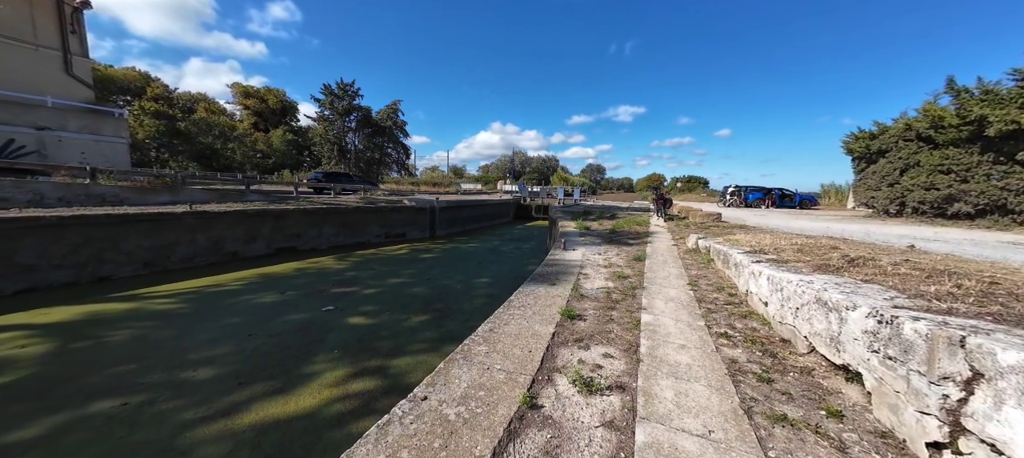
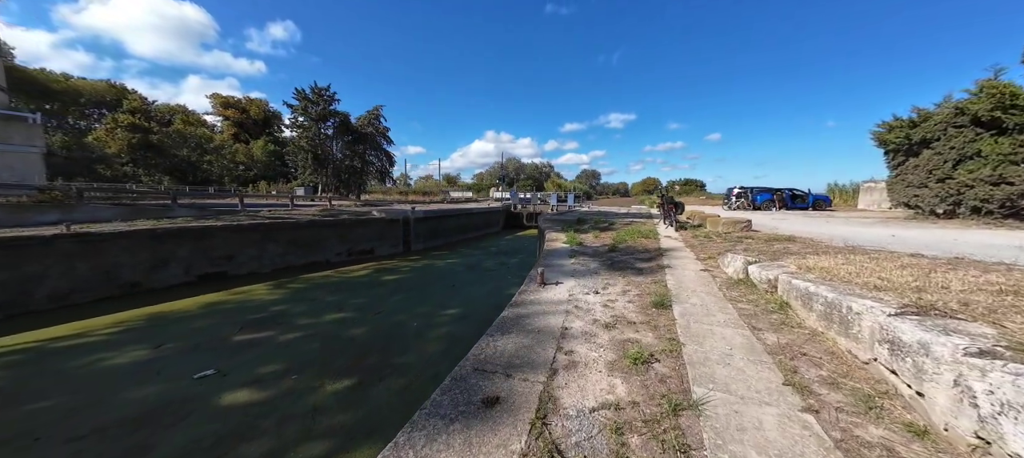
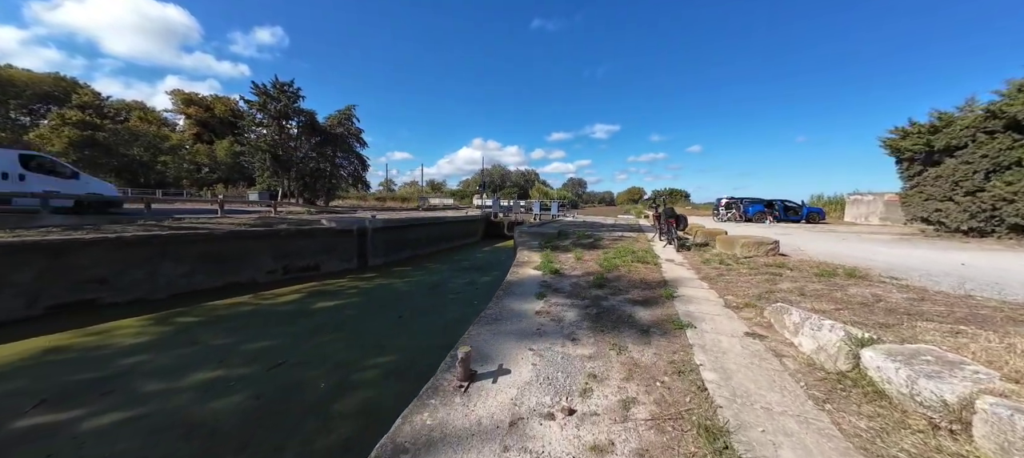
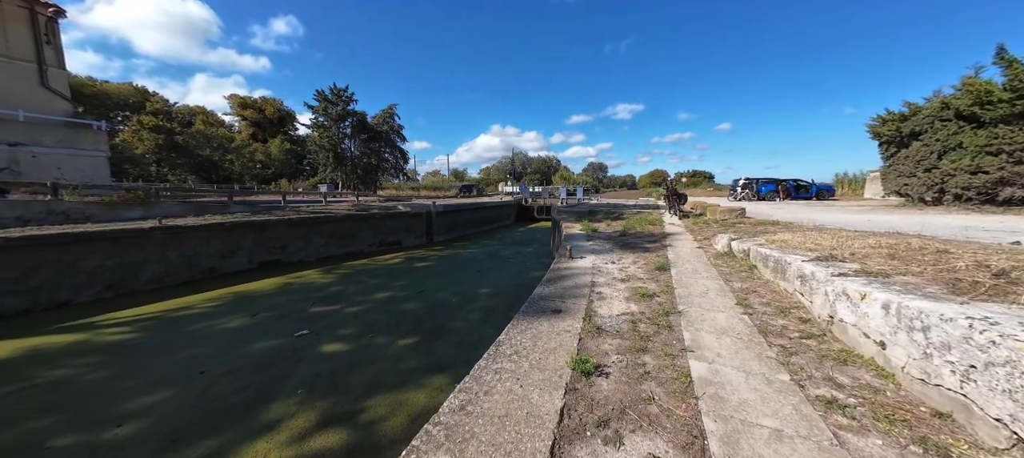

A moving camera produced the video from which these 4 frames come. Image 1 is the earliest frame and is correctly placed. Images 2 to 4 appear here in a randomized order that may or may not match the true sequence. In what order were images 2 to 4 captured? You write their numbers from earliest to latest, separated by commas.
4, 2, 3
